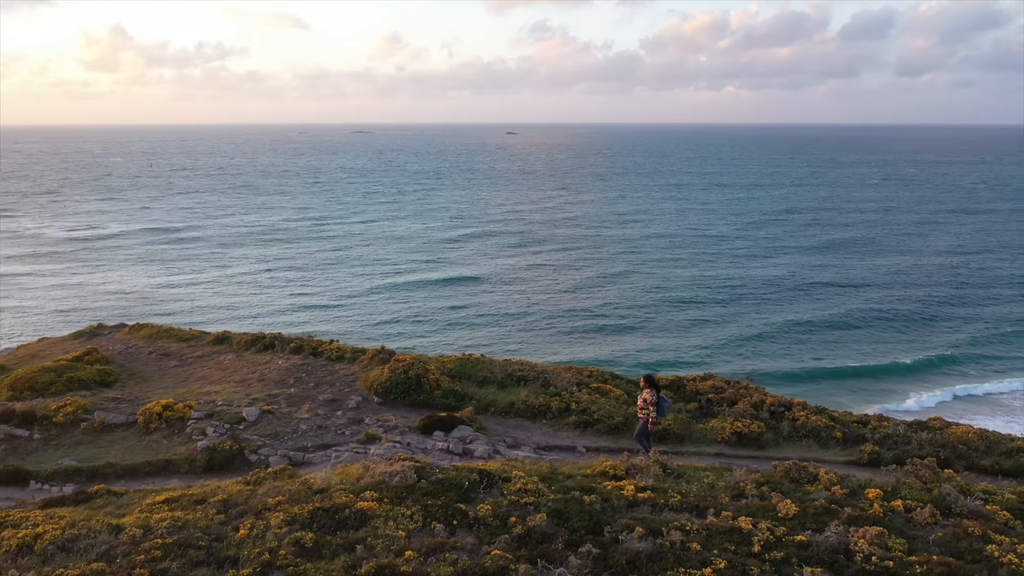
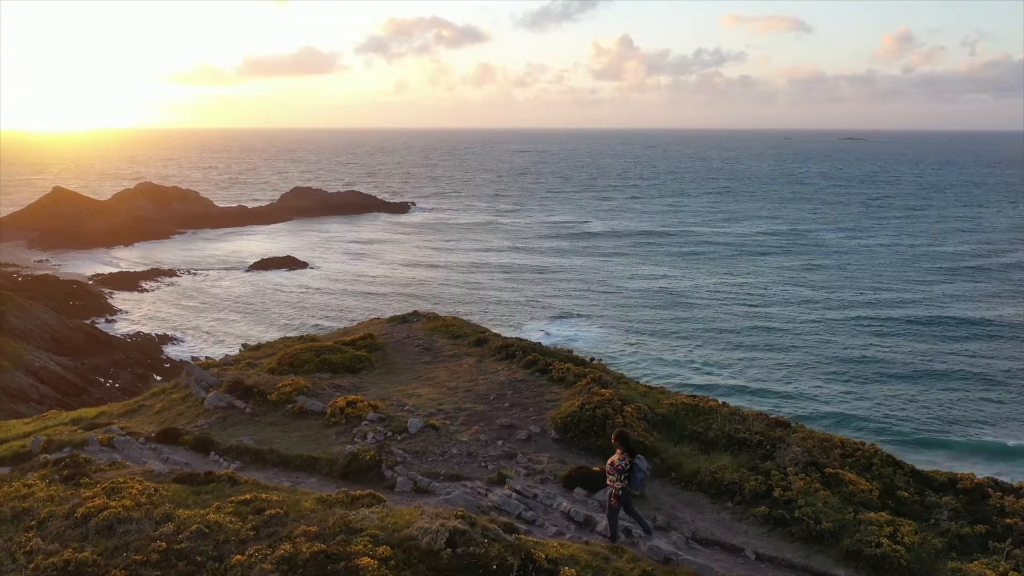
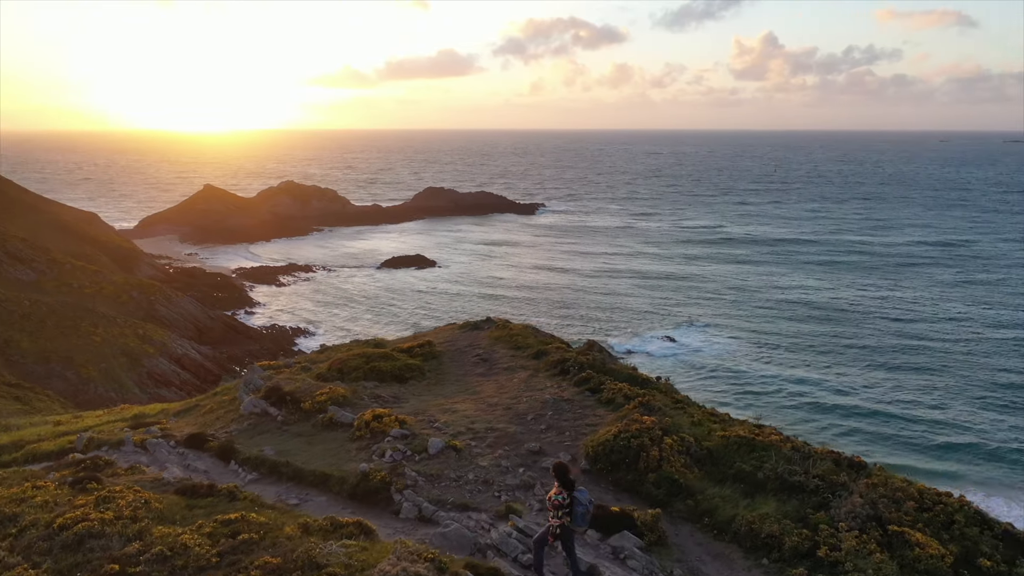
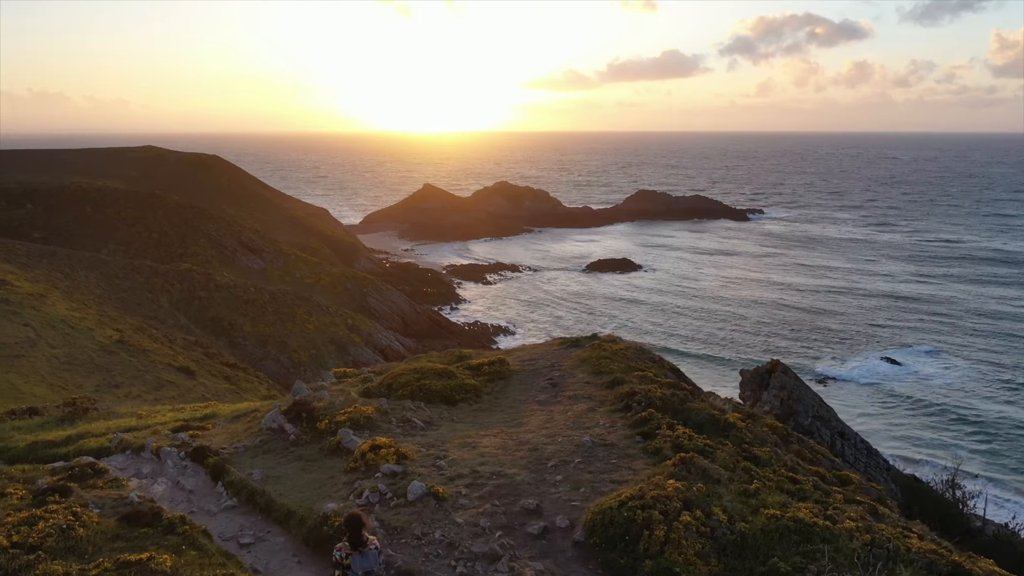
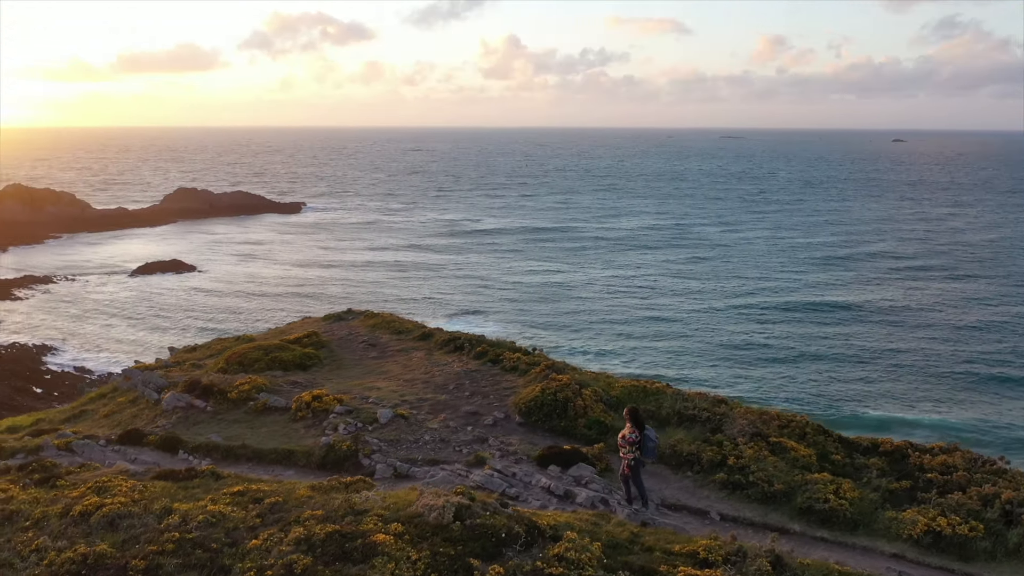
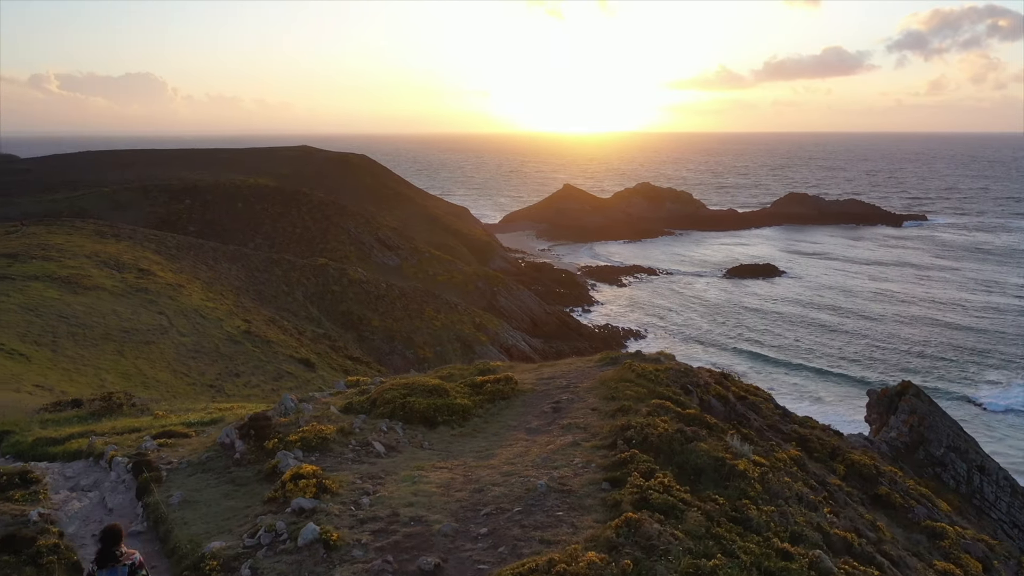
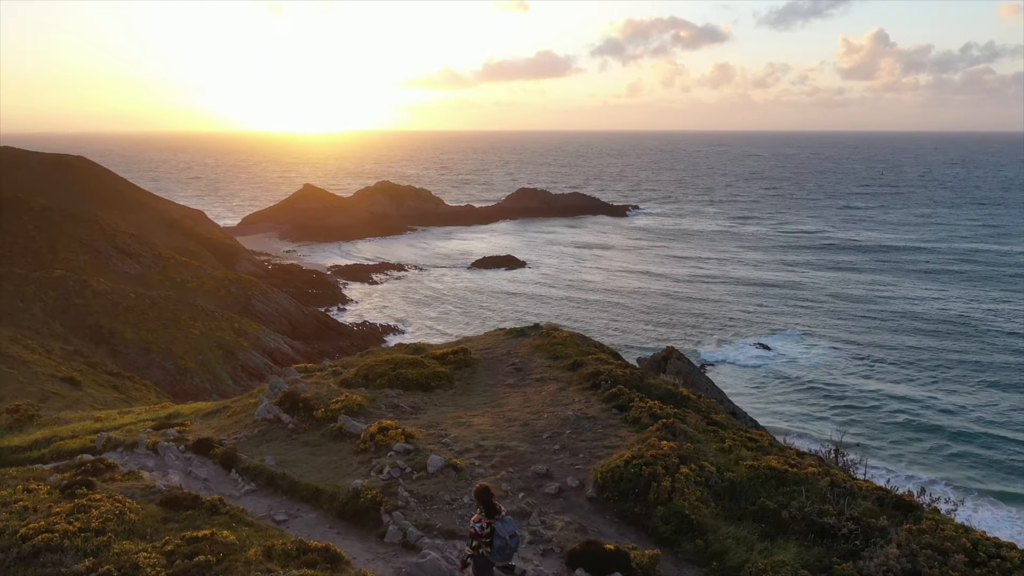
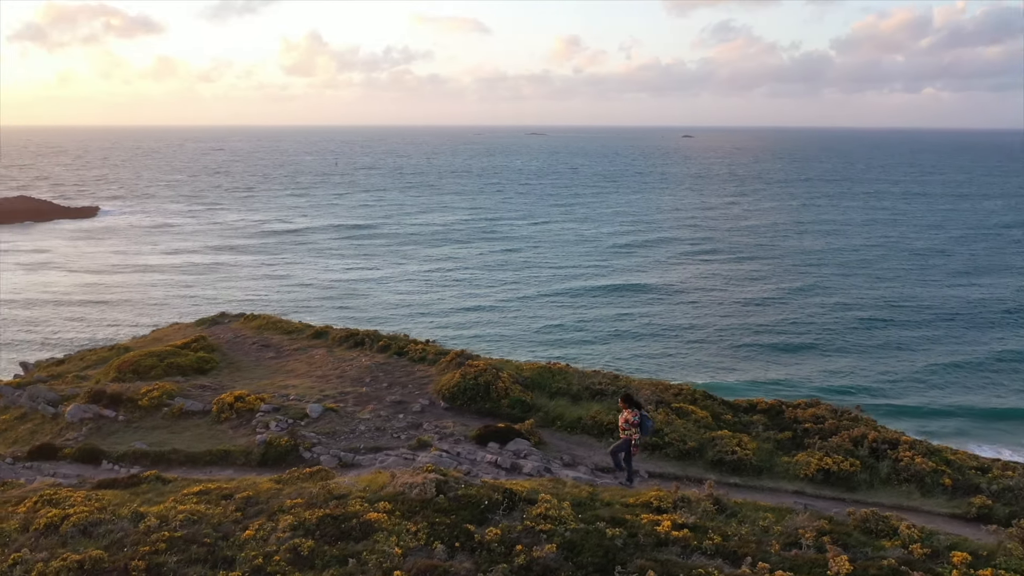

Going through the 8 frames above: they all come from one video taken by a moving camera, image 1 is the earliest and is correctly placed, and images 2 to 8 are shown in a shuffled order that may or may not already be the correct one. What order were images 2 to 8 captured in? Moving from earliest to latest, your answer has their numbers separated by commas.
8, 5, 2, 3, 7, 4, 6
